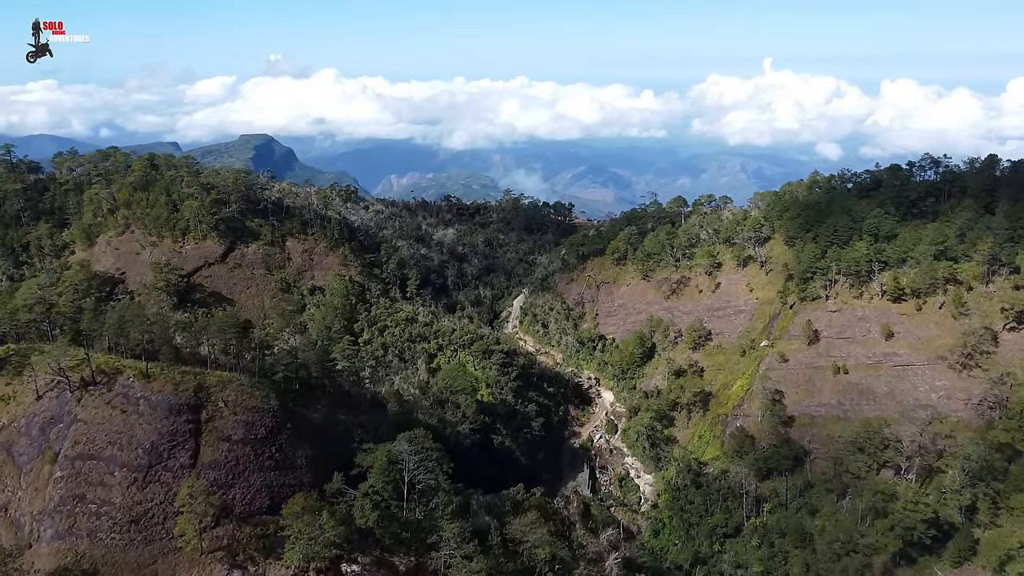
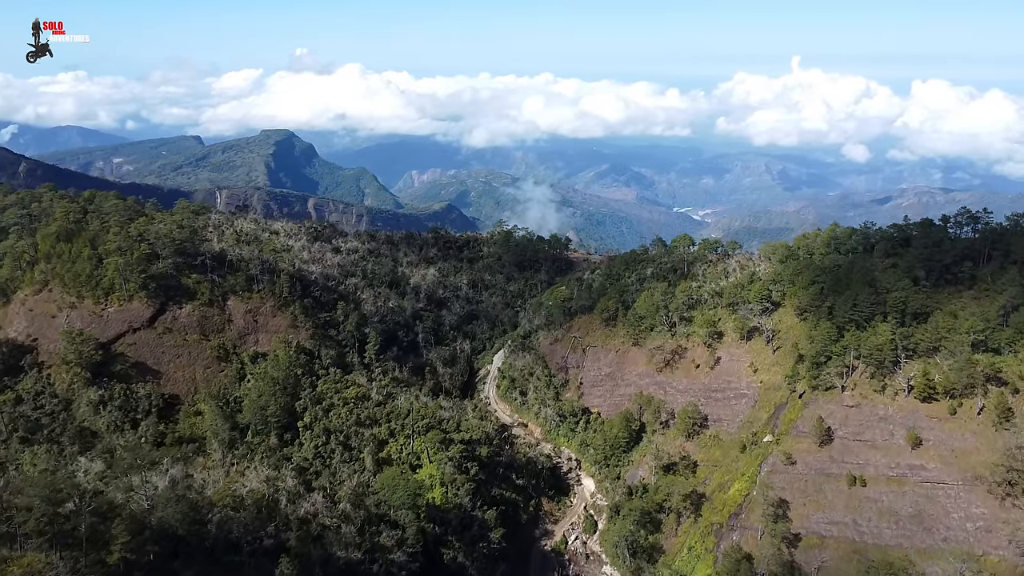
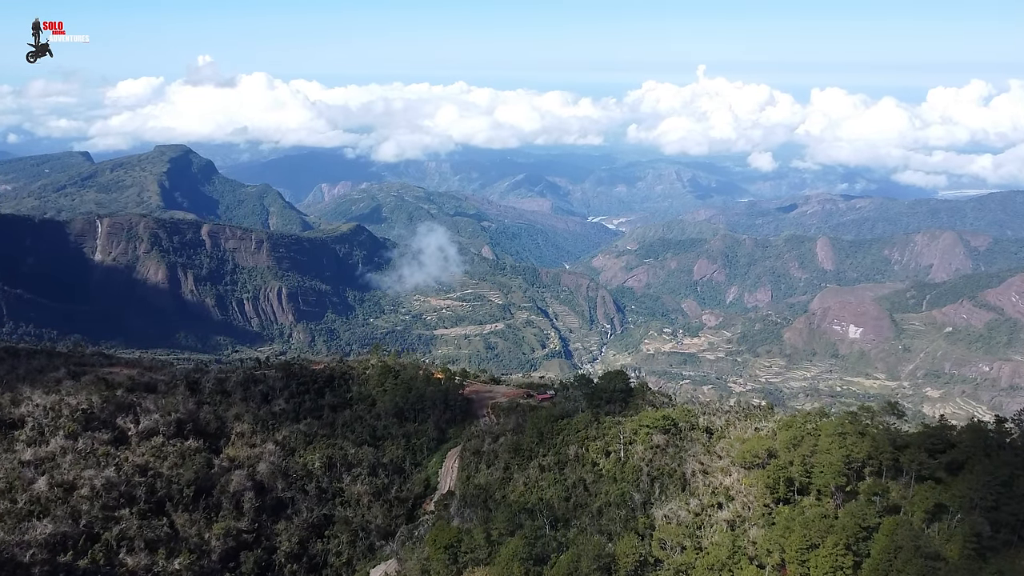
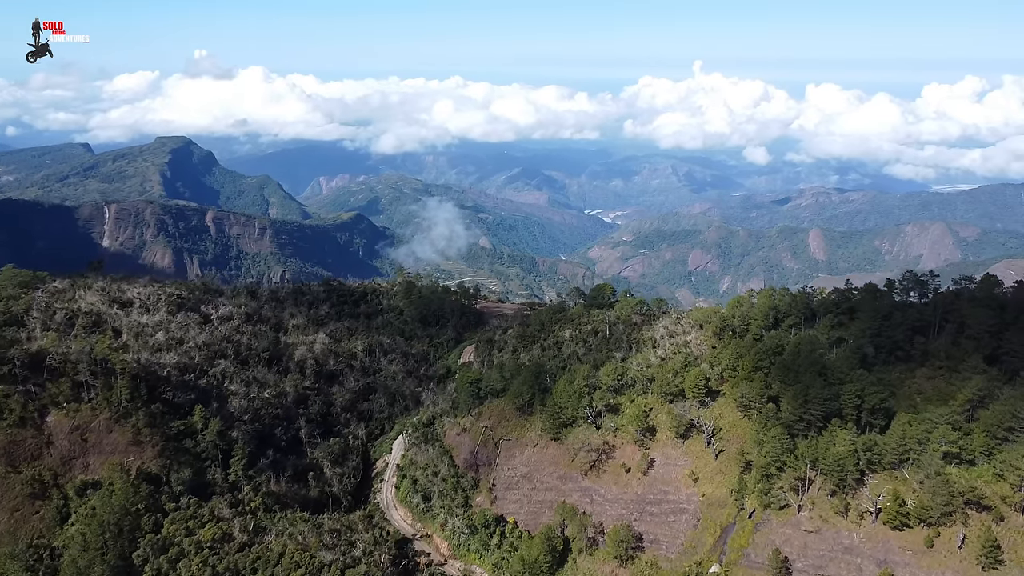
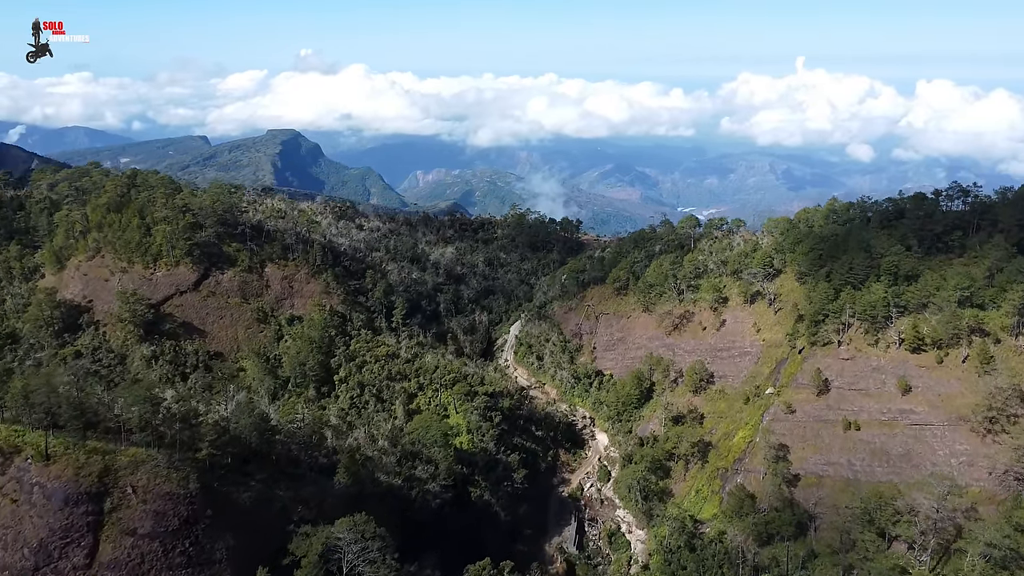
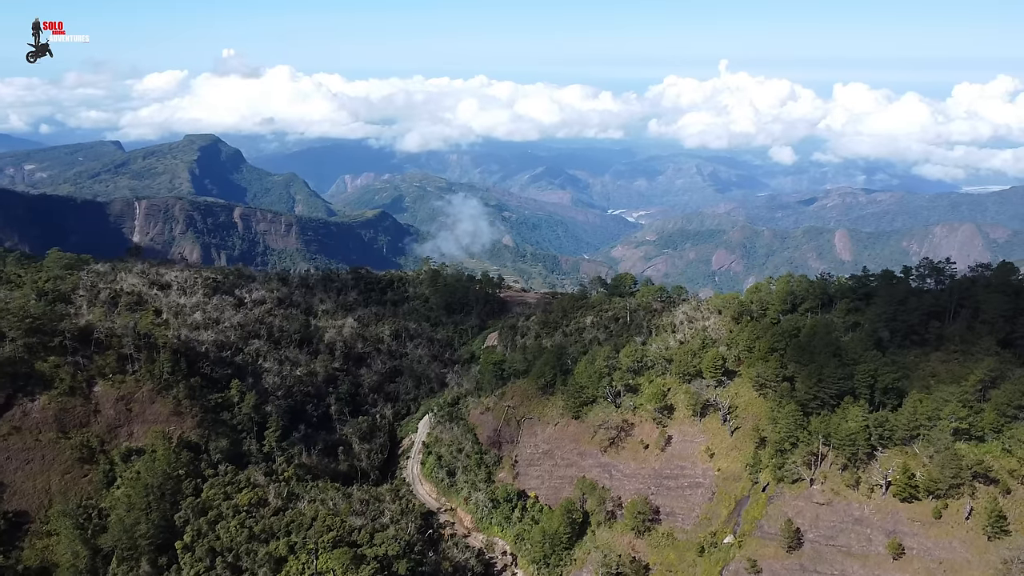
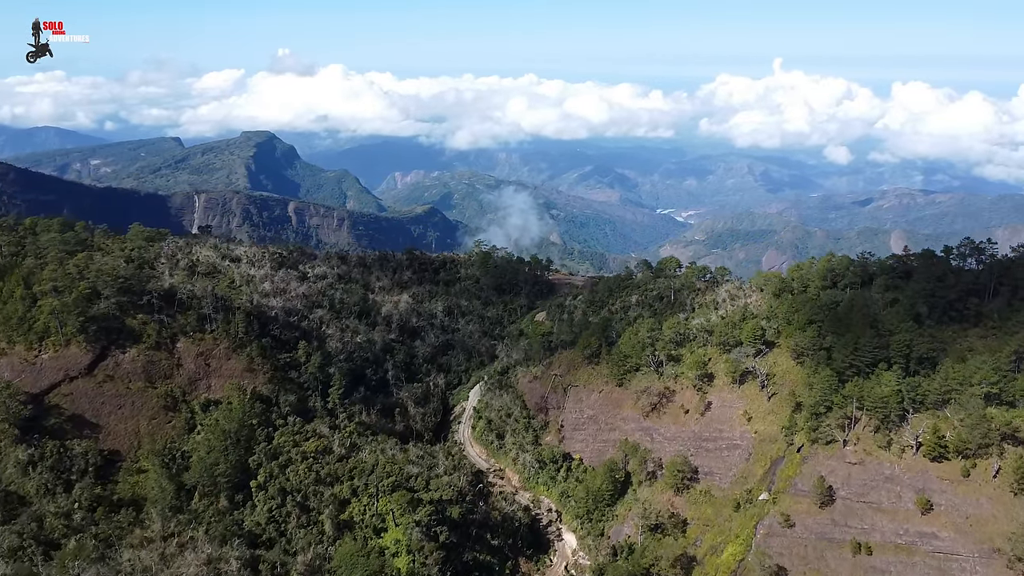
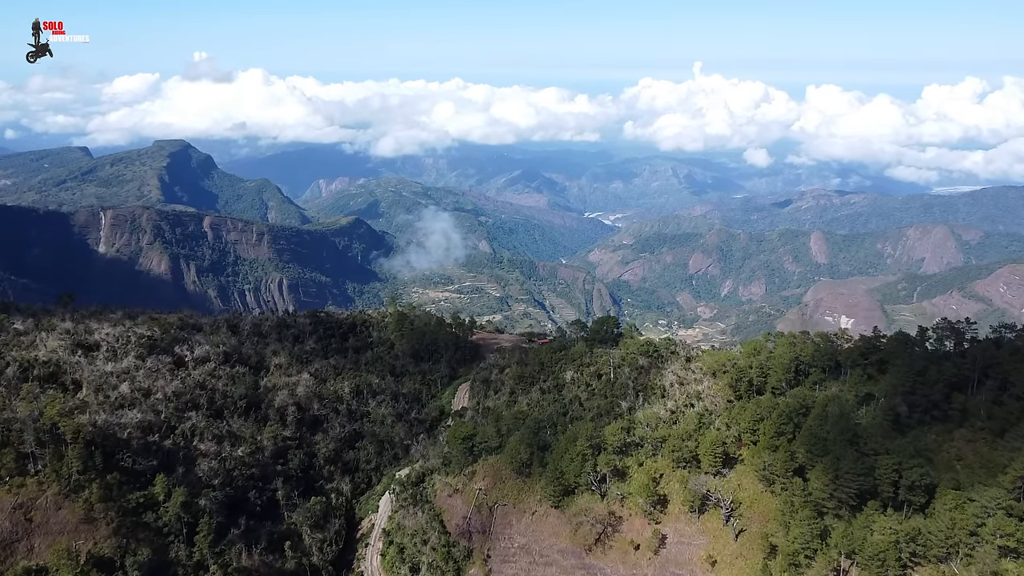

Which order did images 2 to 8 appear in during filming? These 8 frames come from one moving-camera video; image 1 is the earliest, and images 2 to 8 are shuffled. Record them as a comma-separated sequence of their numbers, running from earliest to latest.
5, 2, 7, 6, 4, 8, 3
